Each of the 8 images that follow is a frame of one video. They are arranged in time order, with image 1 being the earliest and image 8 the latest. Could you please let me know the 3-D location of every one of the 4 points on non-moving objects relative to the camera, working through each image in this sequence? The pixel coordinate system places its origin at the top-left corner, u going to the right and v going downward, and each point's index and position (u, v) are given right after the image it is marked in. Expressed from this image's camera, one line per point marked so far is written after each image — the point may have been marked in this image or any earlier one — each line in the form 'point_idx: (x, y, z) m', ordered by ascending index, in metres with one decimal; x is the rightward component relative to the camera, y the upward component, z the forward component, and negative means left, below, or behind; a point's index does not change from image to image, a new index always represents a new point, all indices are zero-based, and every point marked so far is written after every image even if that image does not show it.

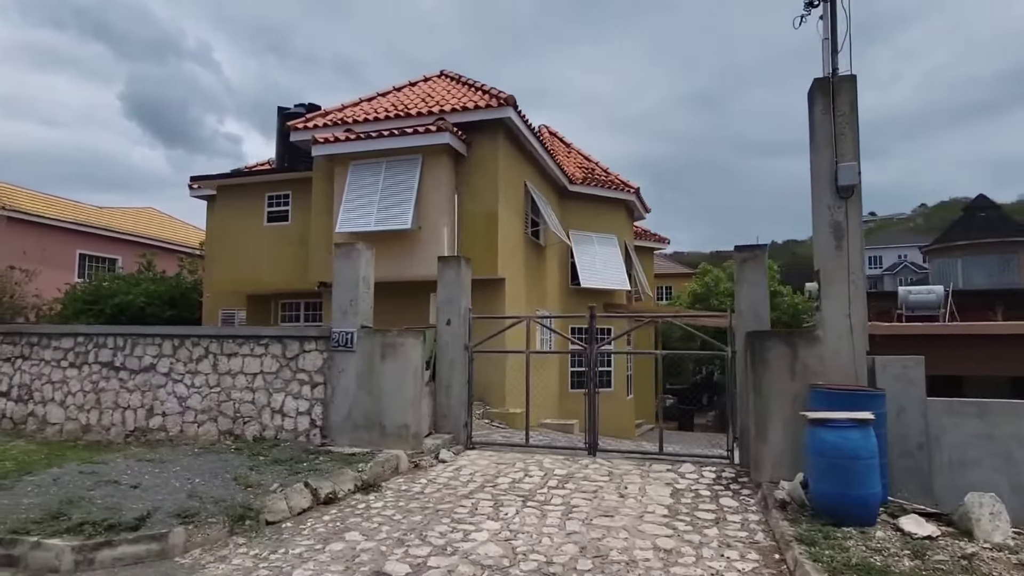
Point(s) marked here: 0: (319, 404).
0: (-3.0, -1.8, +9.7) m
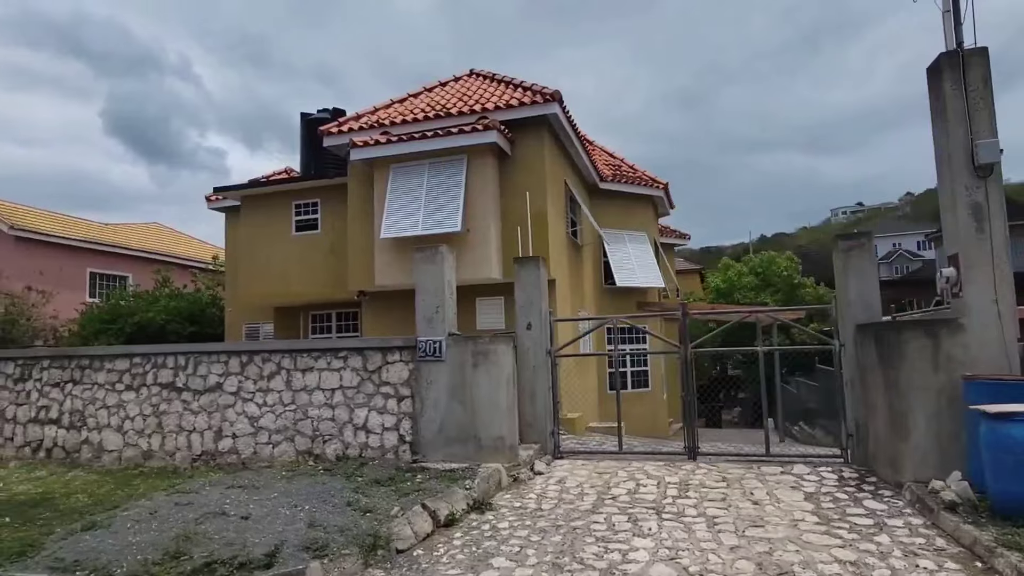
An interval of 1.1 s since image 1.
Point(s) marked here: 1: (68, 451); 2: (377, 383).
0: (-1.5, -1.9, +9.1) m
1: (-7.9, -2.9, +11.0) m
2: (-2.0, -1.4, +9.3) m
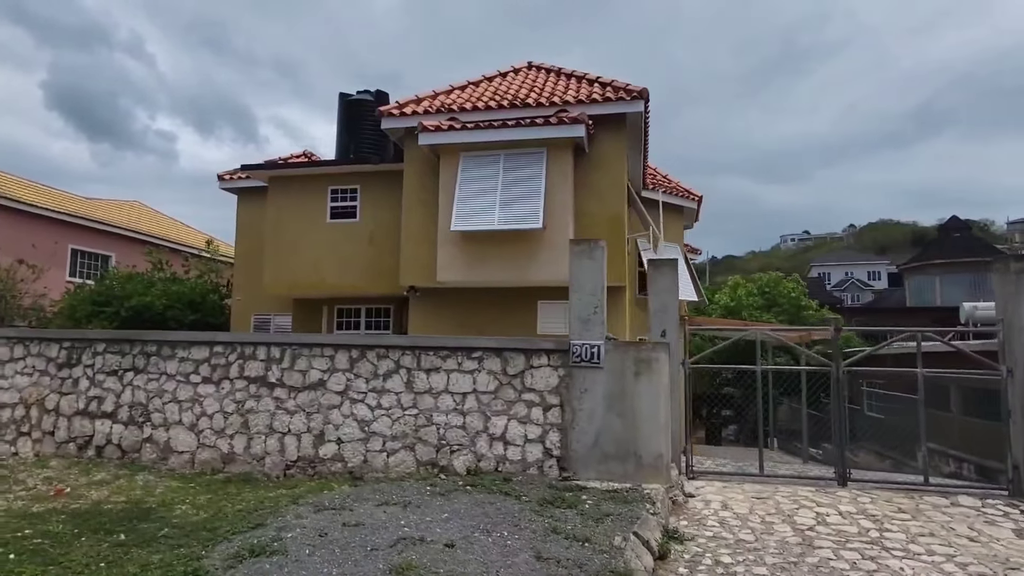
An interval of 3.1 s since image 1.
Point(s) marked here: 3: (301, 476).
0: (+0.6, -1.9, +8.2) m
1: (-5.9, -2.5, +9.5) m
2: (+0.1, -1.4, +8.3) m
3: (-3.0, -2.7, +8.8) m
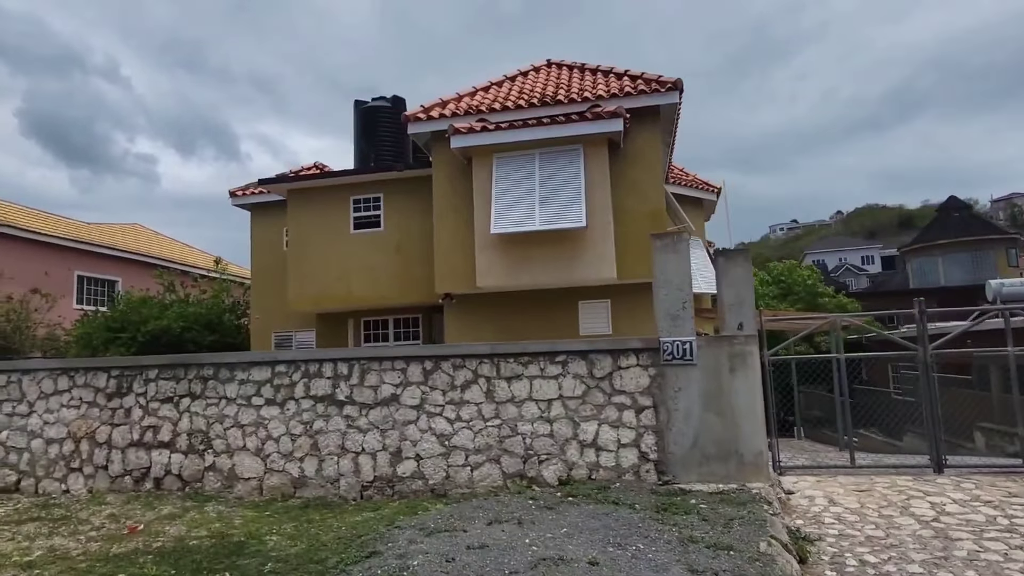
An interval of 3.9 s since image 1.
0: (+1.8, -1.8, +7.8) m
1: (-4.7, -2.8, +9.0) m
2: (+1.3, -1.3, +8.0) m
3: (-1.8, -2.8, +8.3) m
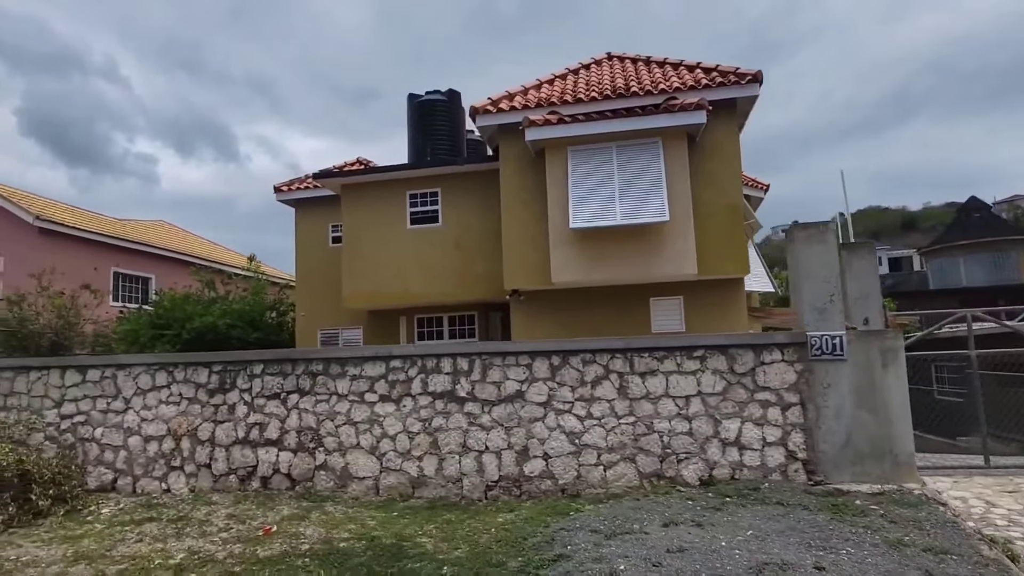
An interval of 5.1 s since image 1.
0: (+3.5, -1.7, +7.5) m
1: (-3.0, -2.7, +8.6) m
2: (+3.0, -1.2, +7.7) m
3: (-0.1, -2.7, +8.0) m
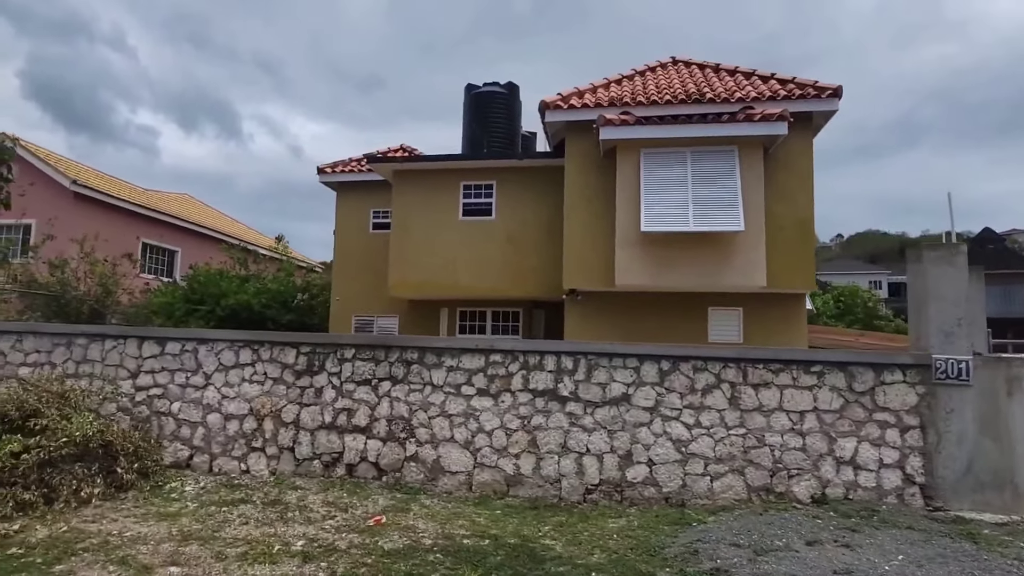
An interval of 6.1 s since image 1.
0: (+4.8, -2.0, +7.3) m
1: (-1.7, -2.5, +8.4) m
2: (+4.4, -1.5, +7.5) m
3: (+1.2, -2.7, +7.8) m
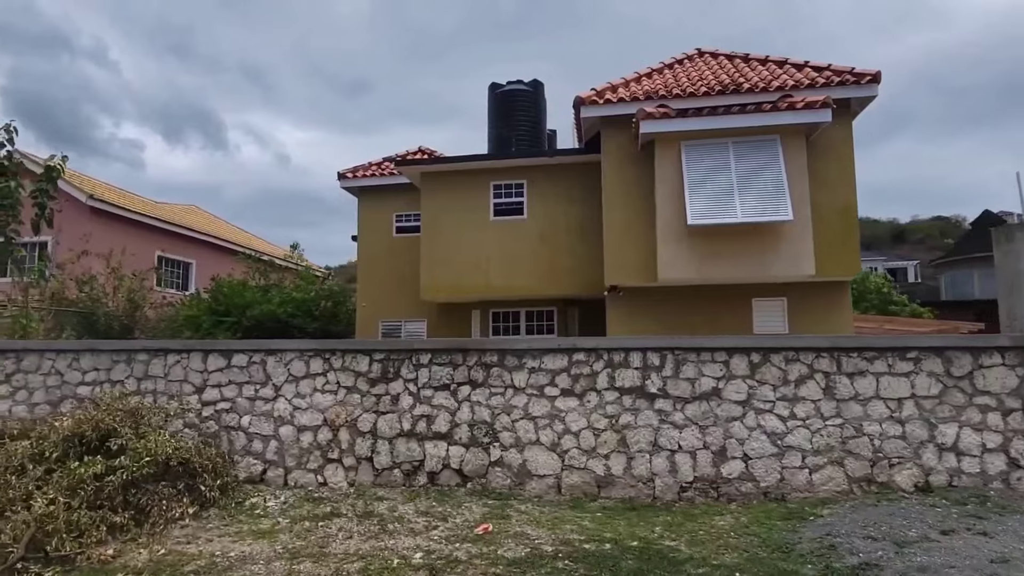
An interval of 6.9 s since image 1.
0: (+6.0, -1.7, +7.2) m
1: (-0.6, -2.5, +8.2) m
2: (+5.5, -1.2, +7.4) m
3: (+2.4, -2.6, +7.7) m
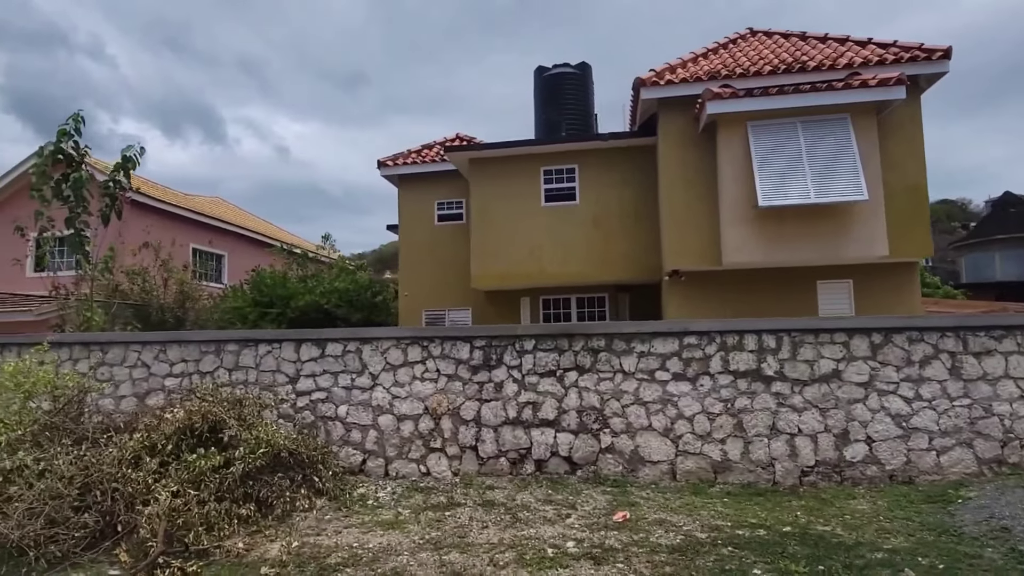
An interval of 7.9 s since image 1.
0: (+7.4, -1.5, +7.0) m
1: (+0.9, -2.3, +8.1) m
2: (+6.9, -1.0, +7.2) m
3: (+3.8, -2.4, +7.5) m
